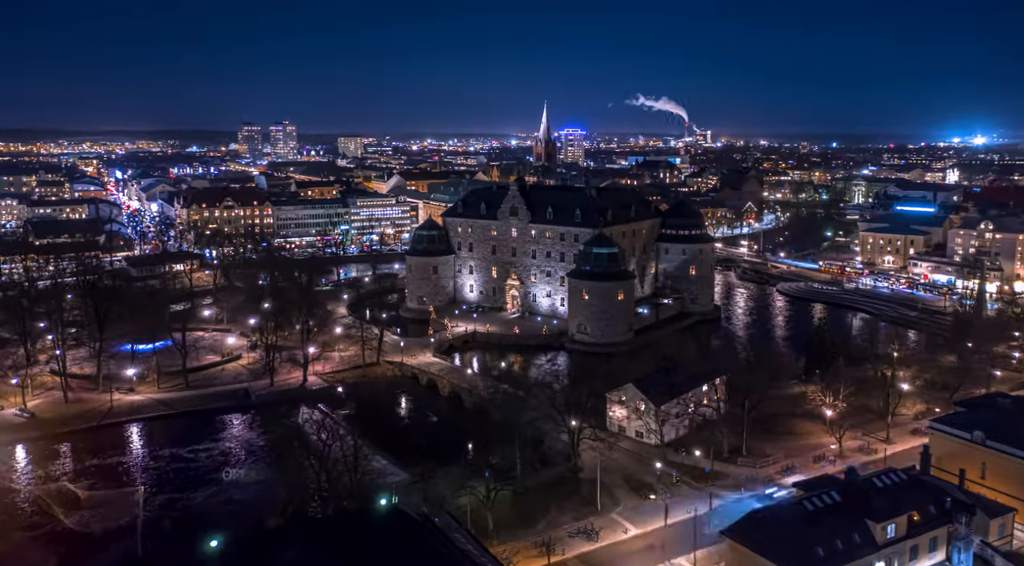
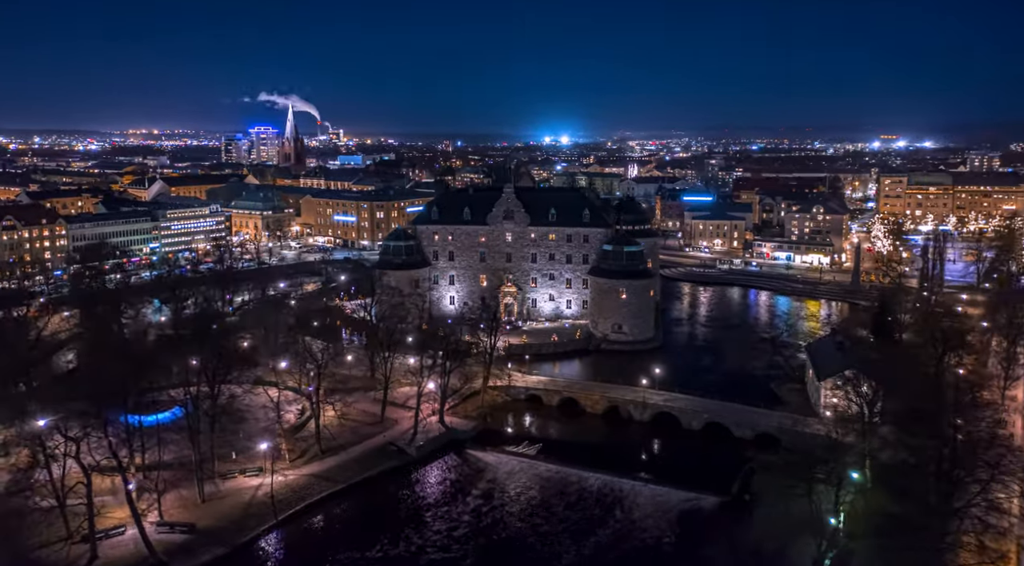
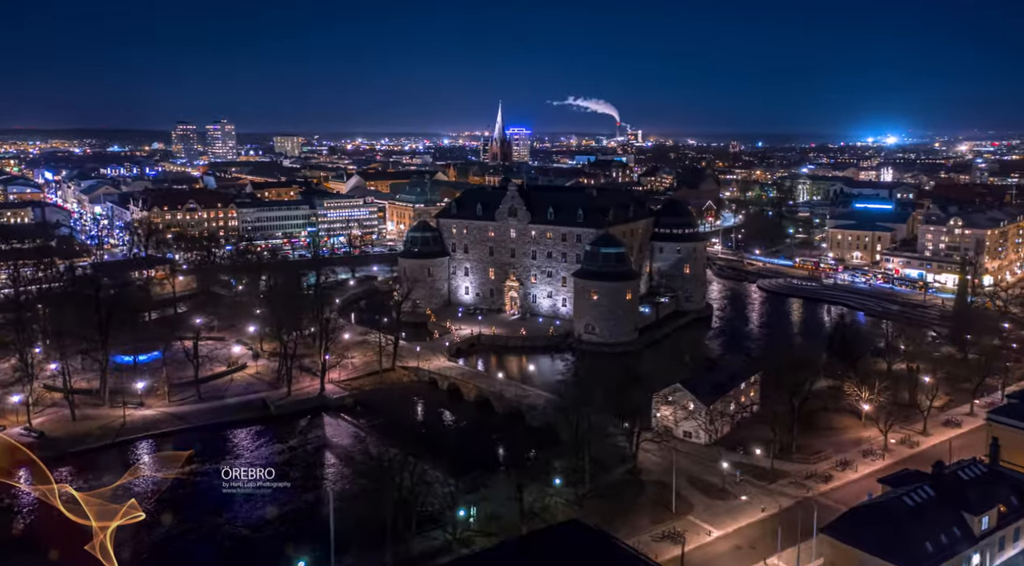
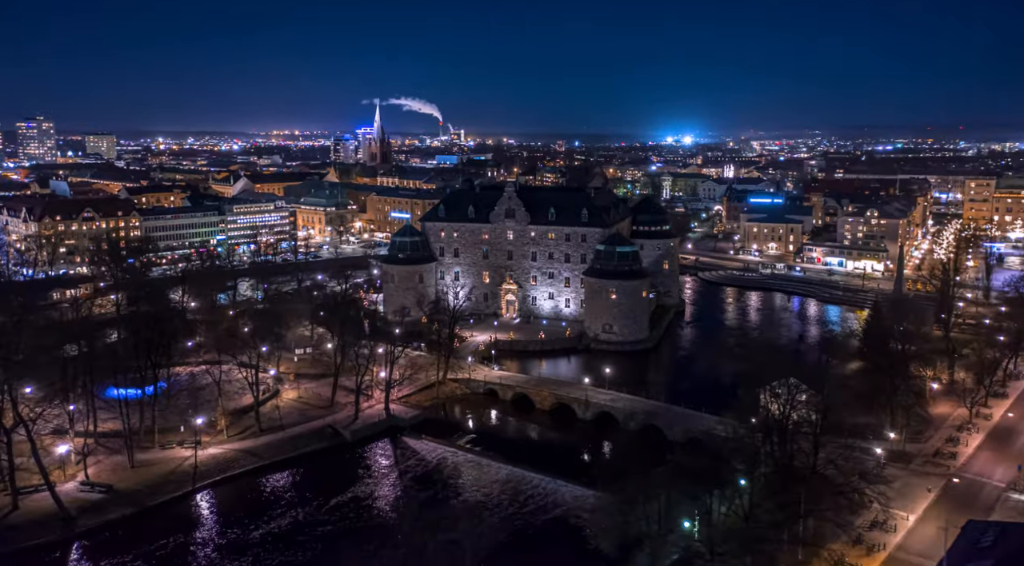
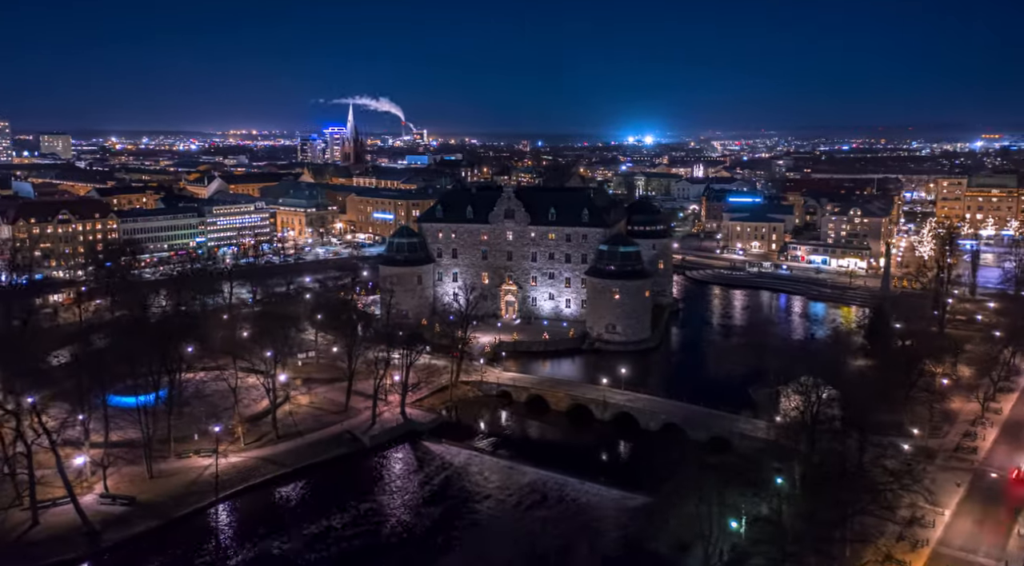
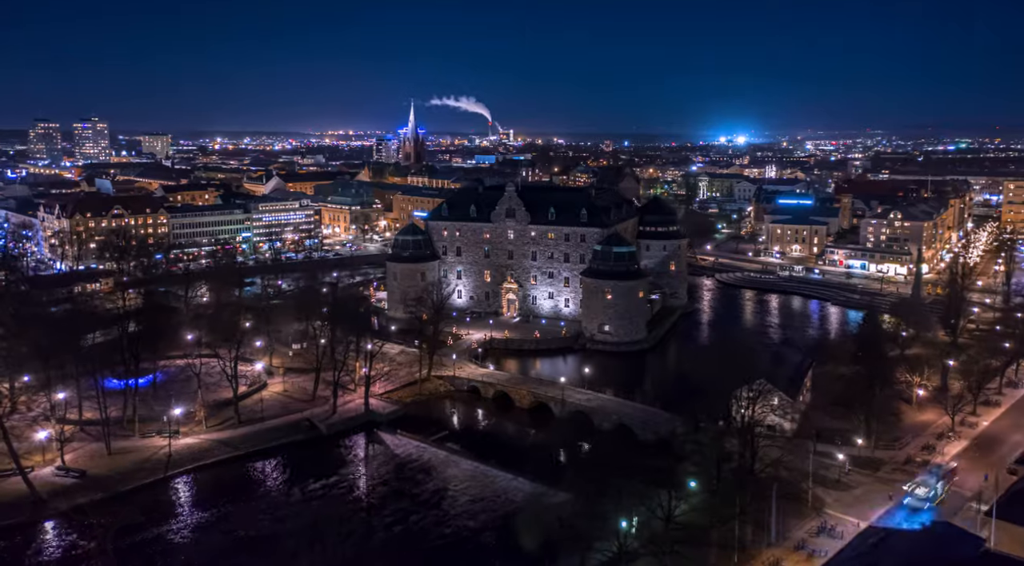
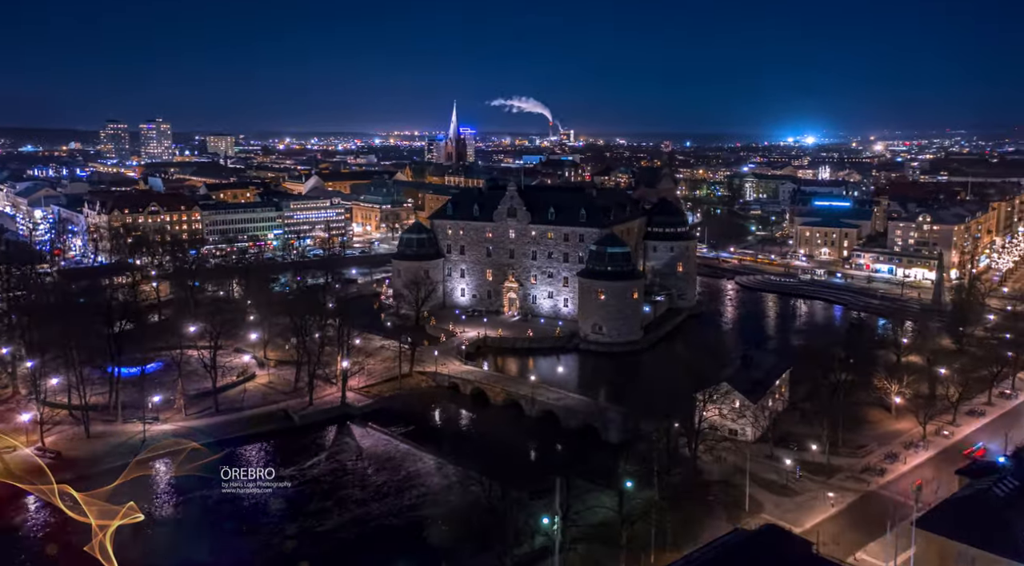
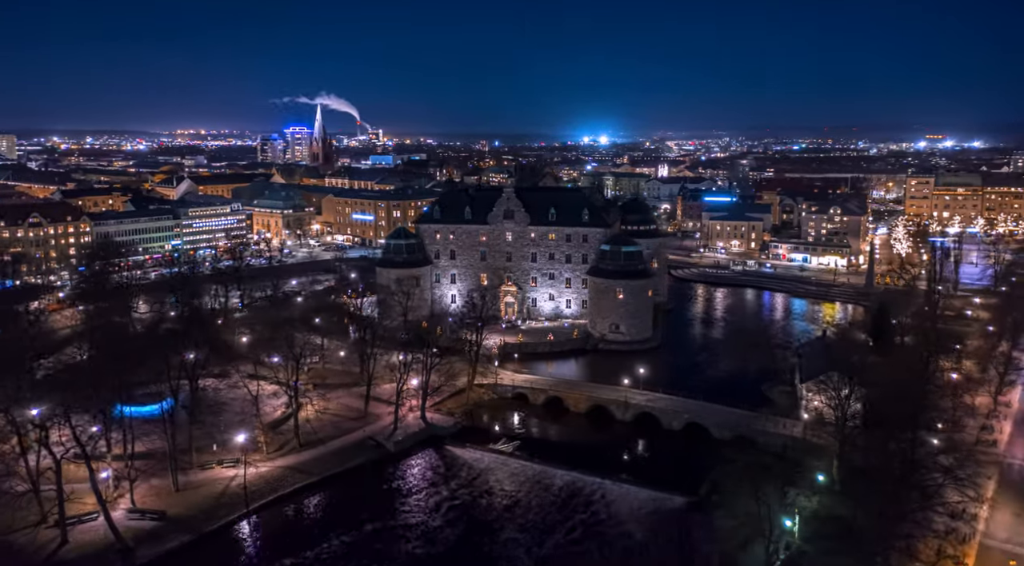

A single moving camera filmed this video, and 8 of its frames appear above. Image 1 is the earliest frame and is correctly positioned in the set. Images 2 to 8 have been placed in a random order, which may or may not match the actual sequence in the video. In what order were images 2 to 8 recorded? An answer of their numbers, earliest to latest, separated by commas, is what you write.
3, 7, 6, 4, 5, 8, 2
